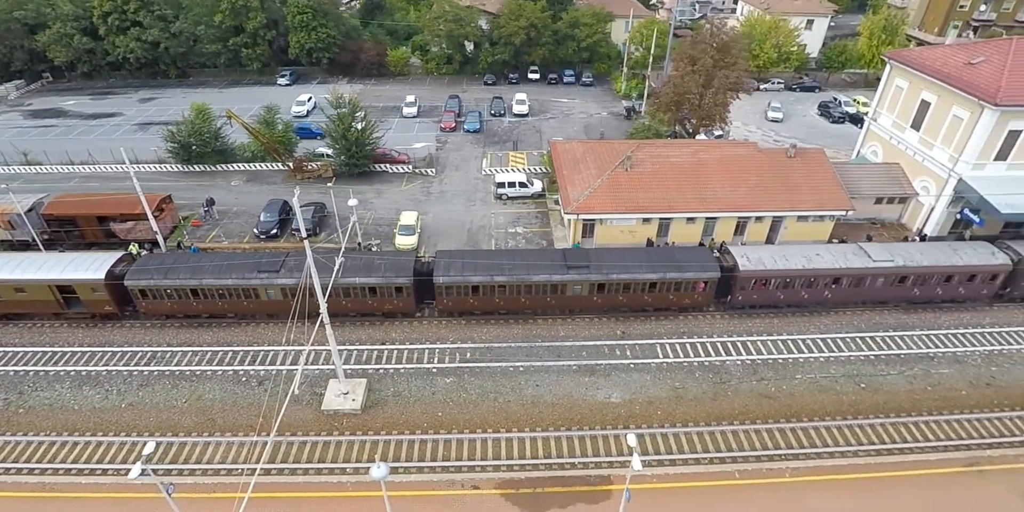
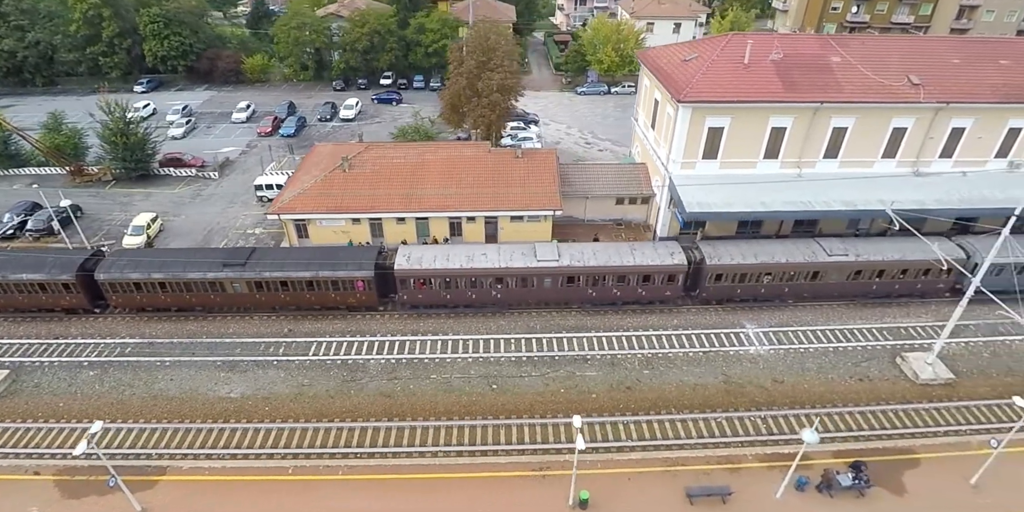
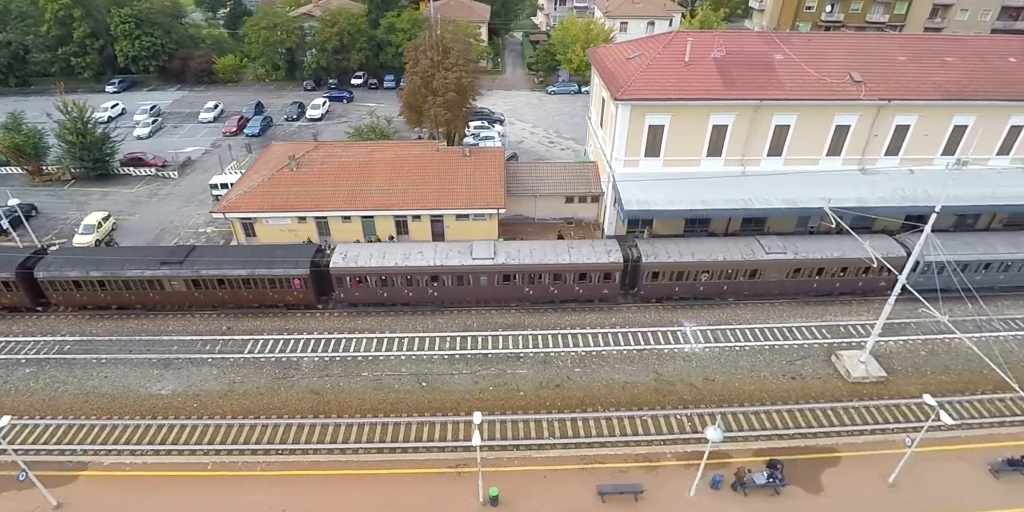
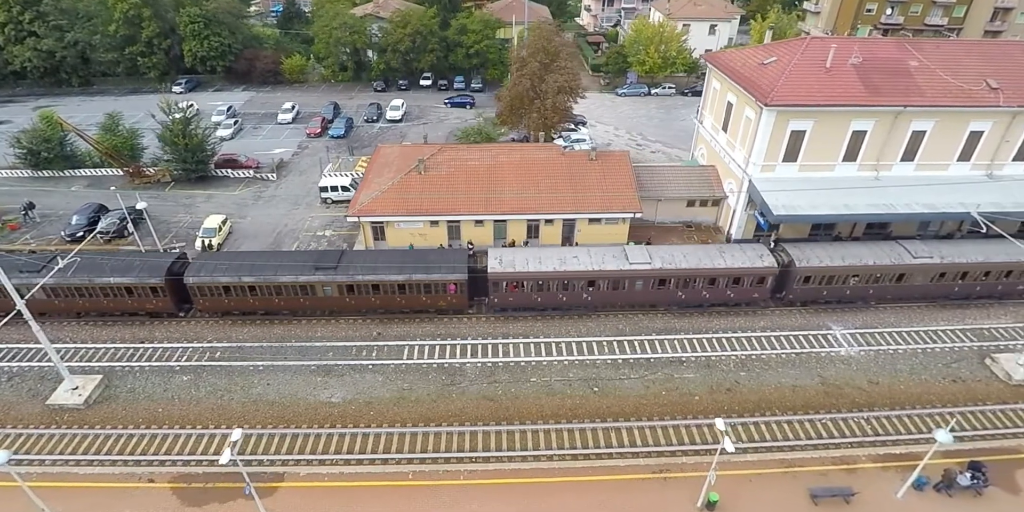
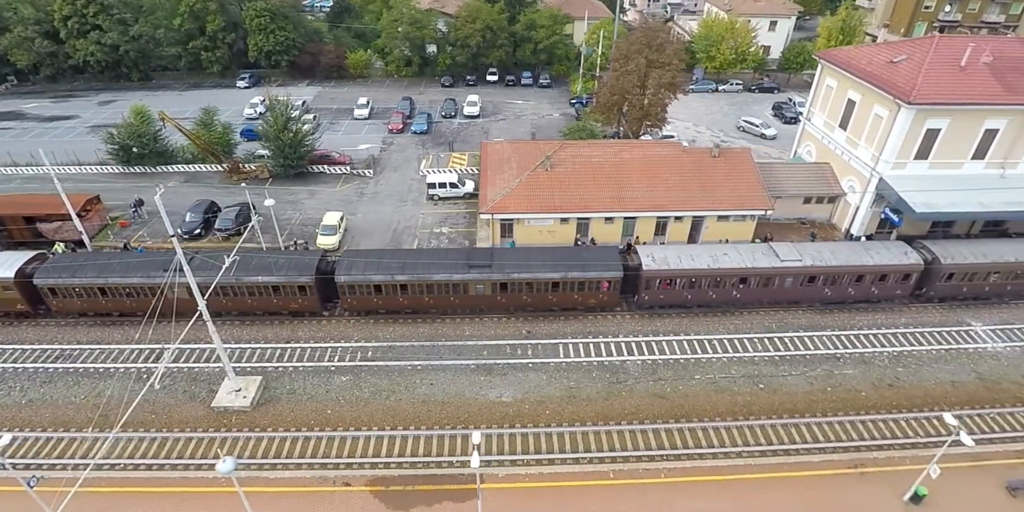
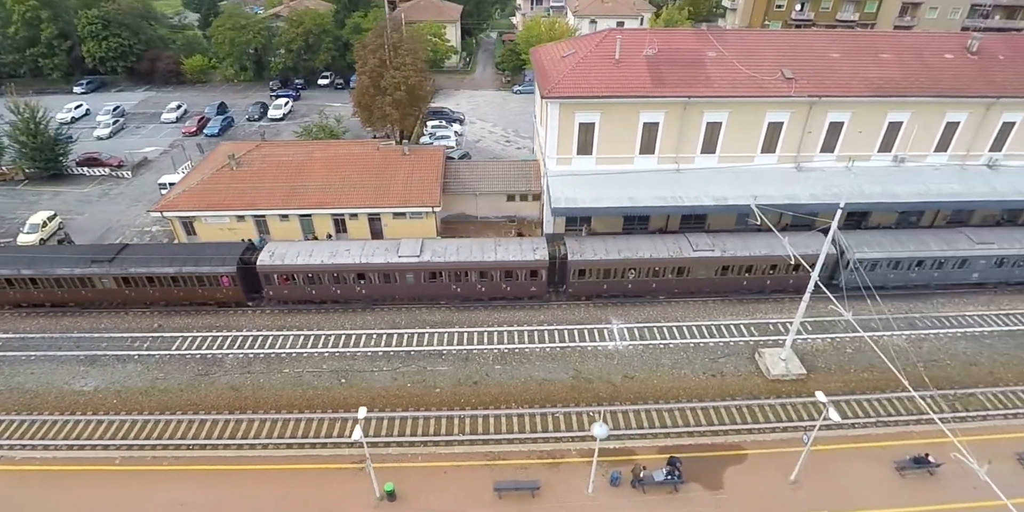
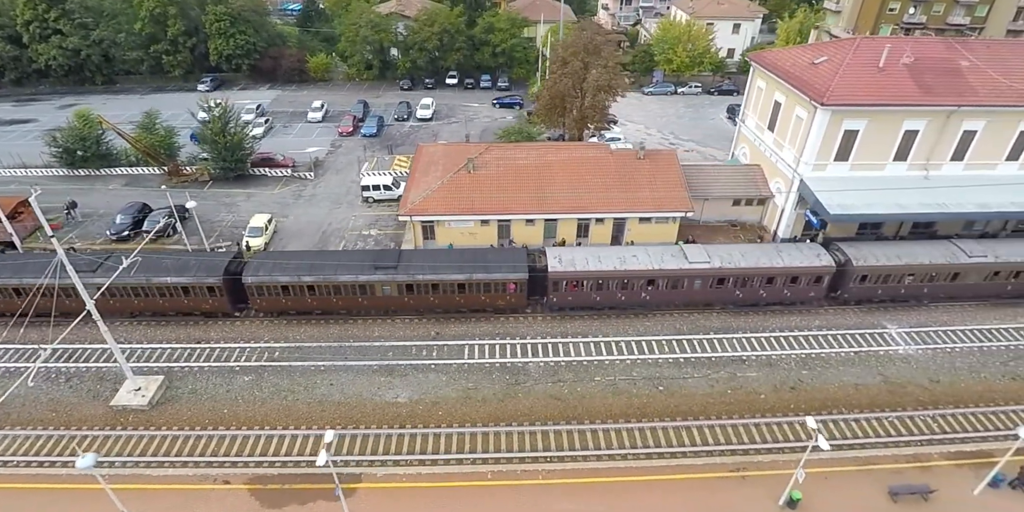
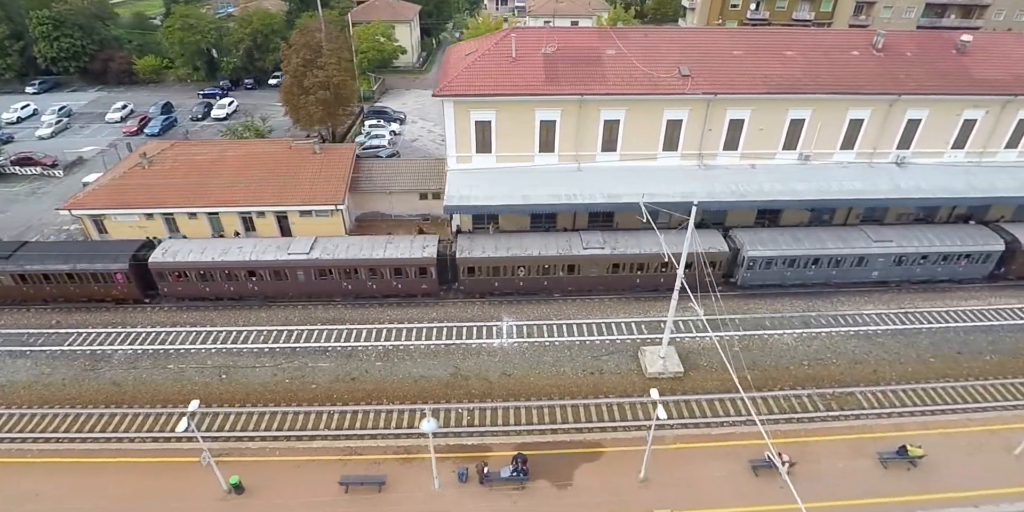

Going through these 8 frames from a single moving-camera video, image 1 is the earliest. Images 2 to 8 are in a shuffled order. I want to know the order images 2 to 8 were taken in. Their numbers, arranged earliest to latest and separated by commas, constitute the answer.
5, 7, 4, 2, 3, 6, 8
